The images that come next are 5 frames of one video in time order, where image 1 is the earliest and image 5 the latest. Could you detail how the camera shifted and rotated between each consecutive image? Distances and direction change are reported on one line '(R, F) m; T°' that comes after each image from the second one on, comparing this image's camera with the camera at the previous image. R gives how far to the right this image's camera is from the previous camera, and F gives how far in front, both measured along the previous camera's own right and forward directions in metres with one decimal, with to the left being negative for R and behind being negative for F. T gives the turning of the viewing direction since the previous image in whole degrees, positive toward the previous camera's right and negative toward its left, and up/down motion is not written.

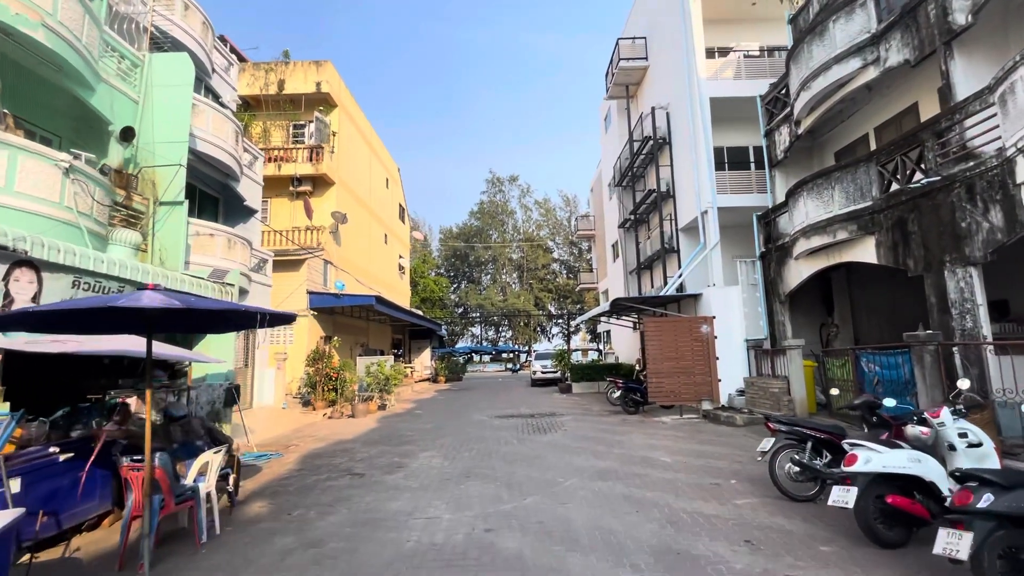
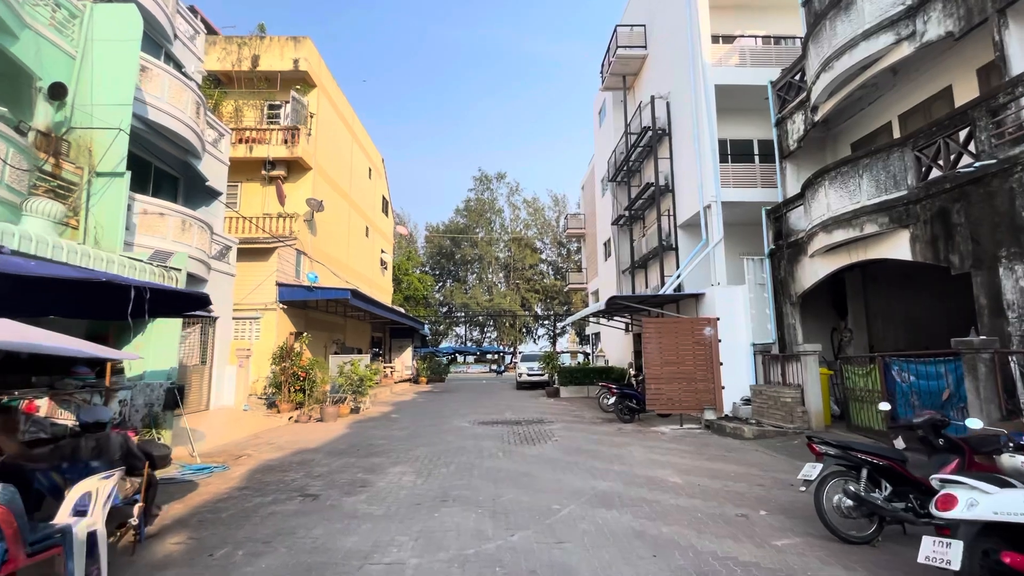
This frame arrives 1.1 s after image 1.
(0.0, +1.1) m; +2°
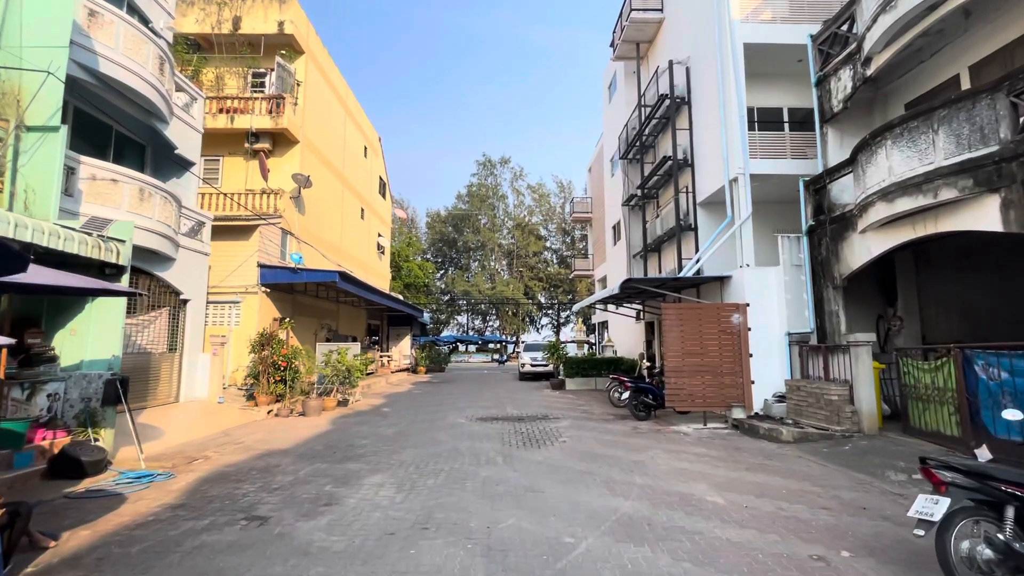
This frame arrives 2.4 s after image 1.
(0.0, +1.3) m; 0°
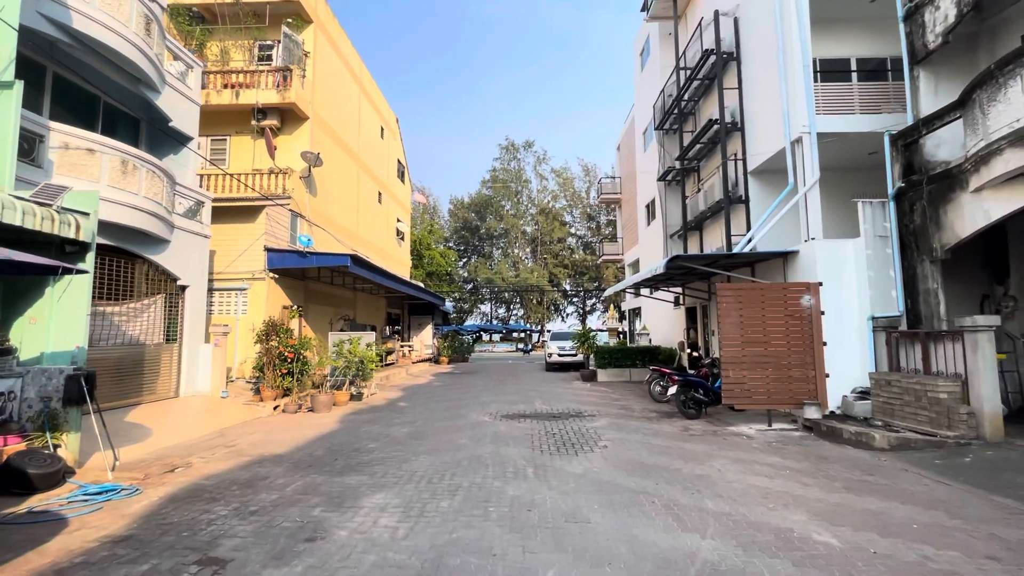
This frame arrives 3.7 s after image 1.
(-0.1, +1.3) m; -3°
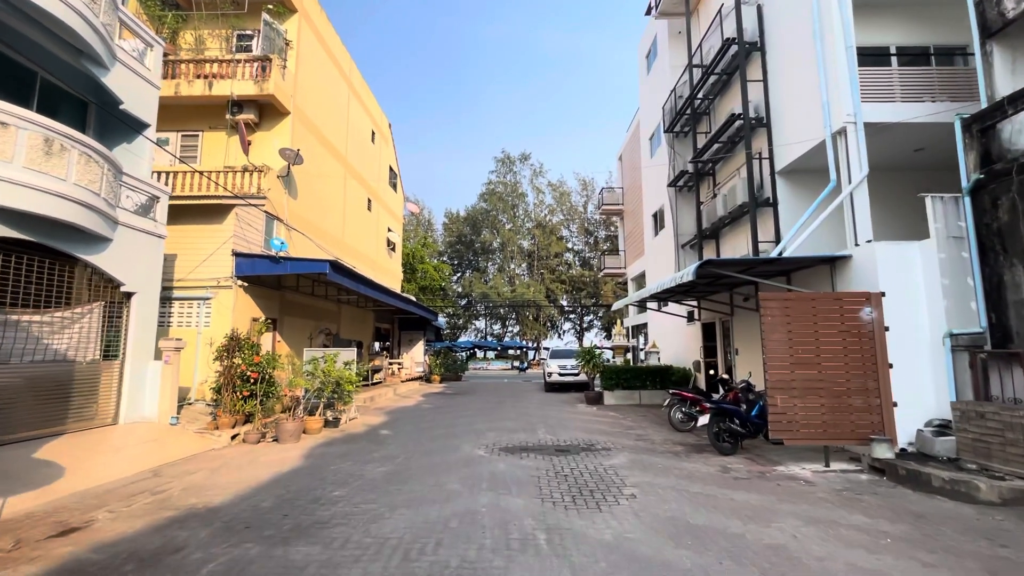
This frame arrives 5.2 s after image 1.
(-0.1, +1.5) m; +1°
